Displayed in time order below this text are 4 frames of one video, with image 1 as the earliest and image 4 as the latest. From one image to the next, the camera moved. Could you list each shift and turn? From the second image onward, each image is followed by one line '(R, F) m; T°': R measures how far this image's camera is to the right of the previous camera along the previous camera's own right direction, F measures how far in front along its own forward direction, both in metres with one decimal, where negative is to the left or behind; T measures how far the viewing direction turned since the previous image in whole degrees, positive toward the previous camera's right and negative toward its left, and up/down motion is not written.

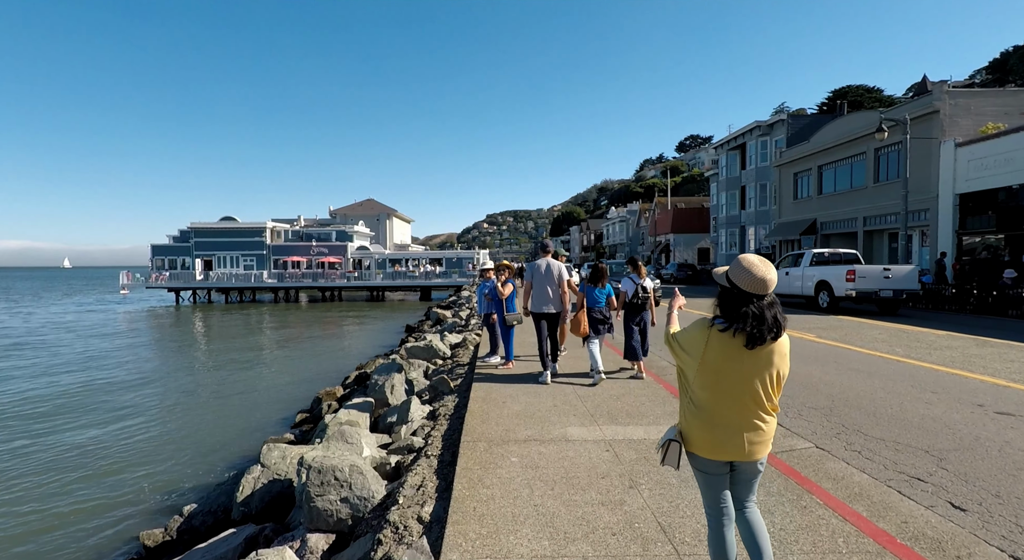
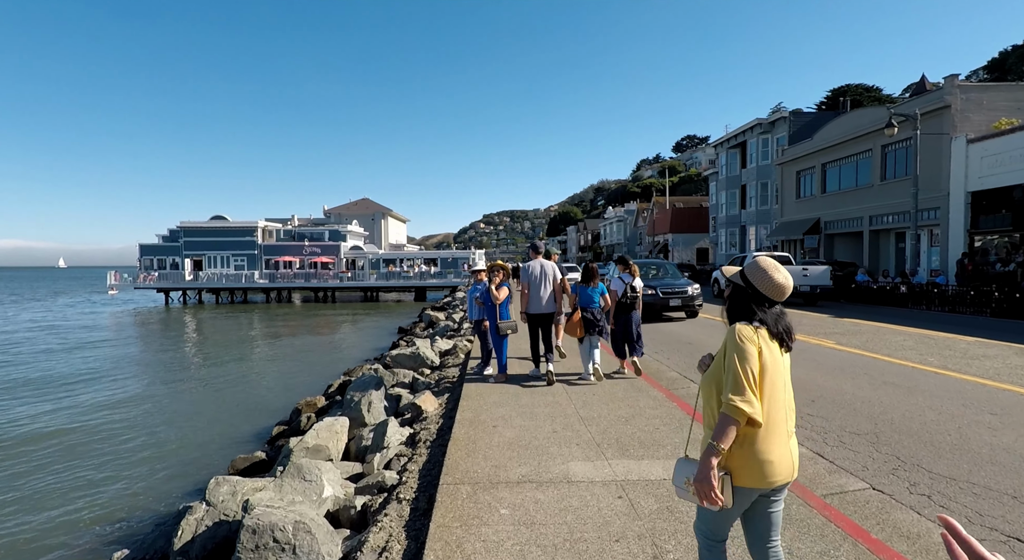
(0.0, +0.9) m; 0°
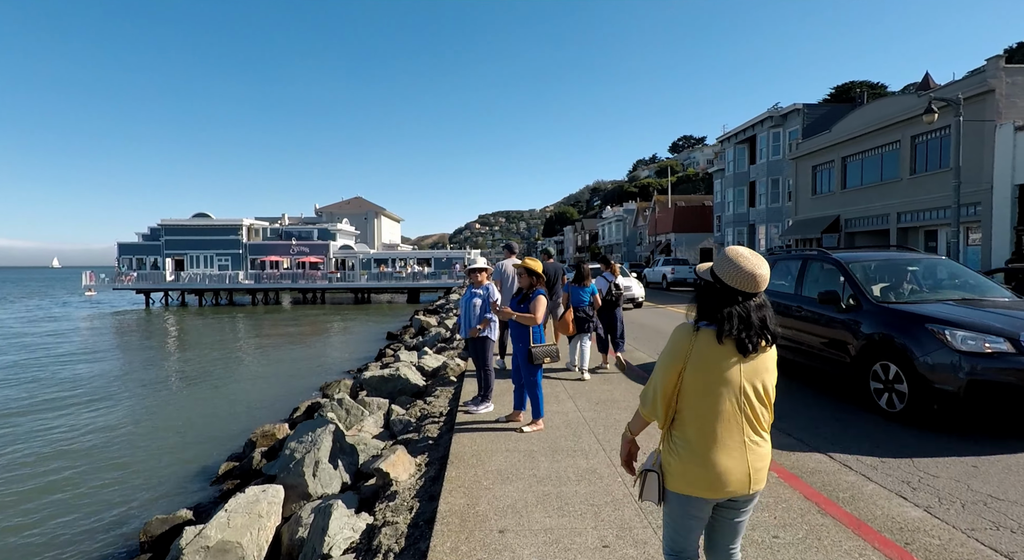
(-0.1, +2.1) m; +1°
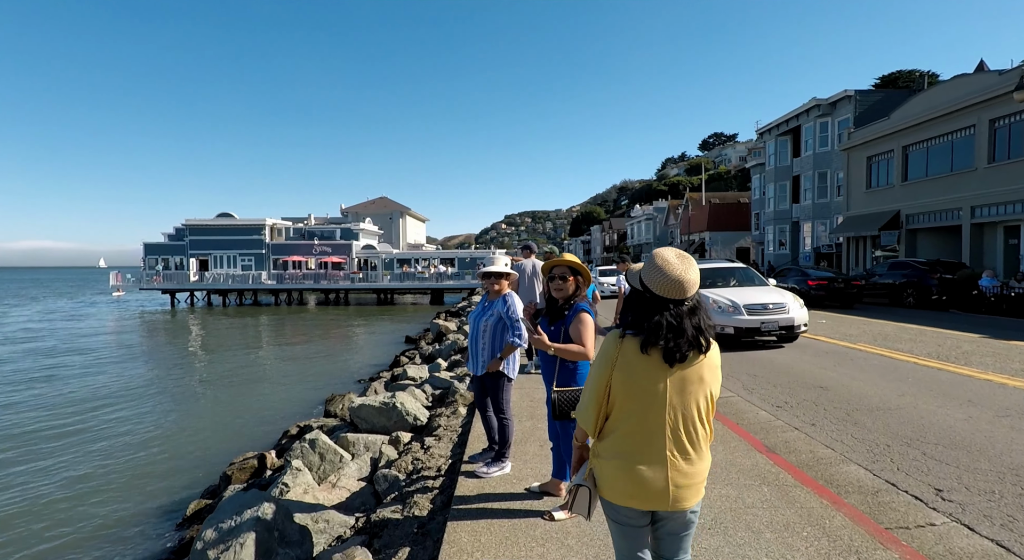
(0.0, +1.7) m; -3°
